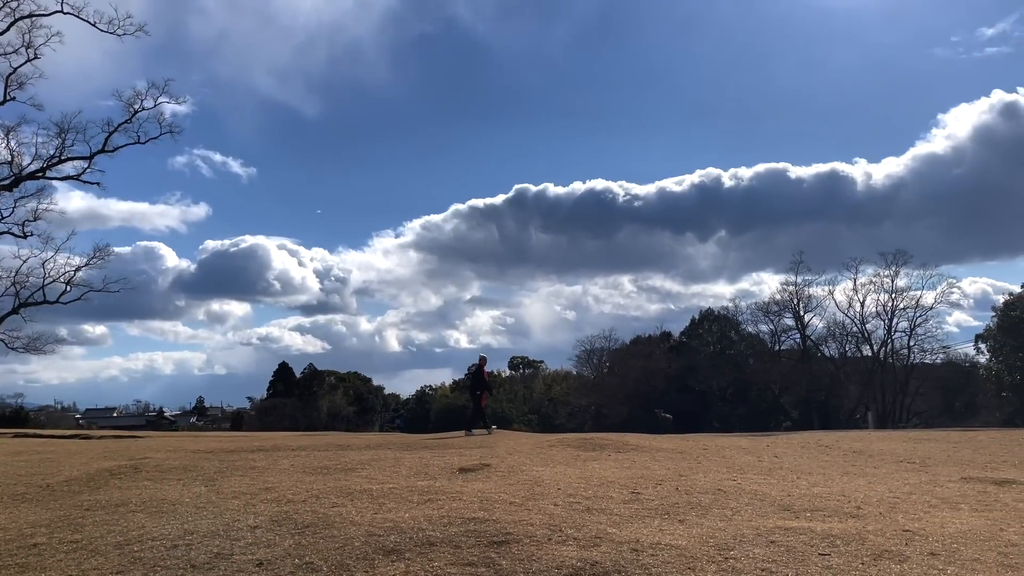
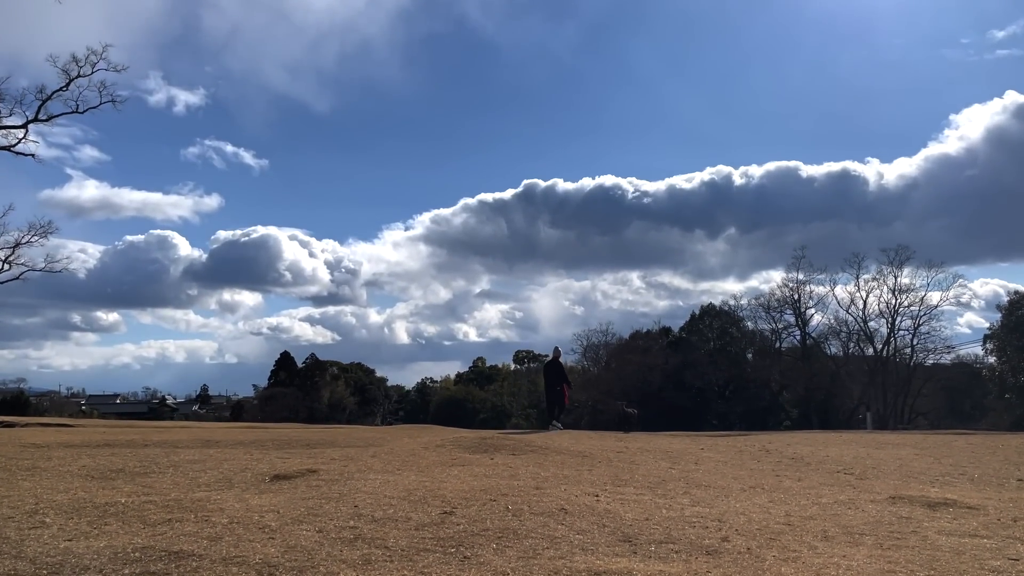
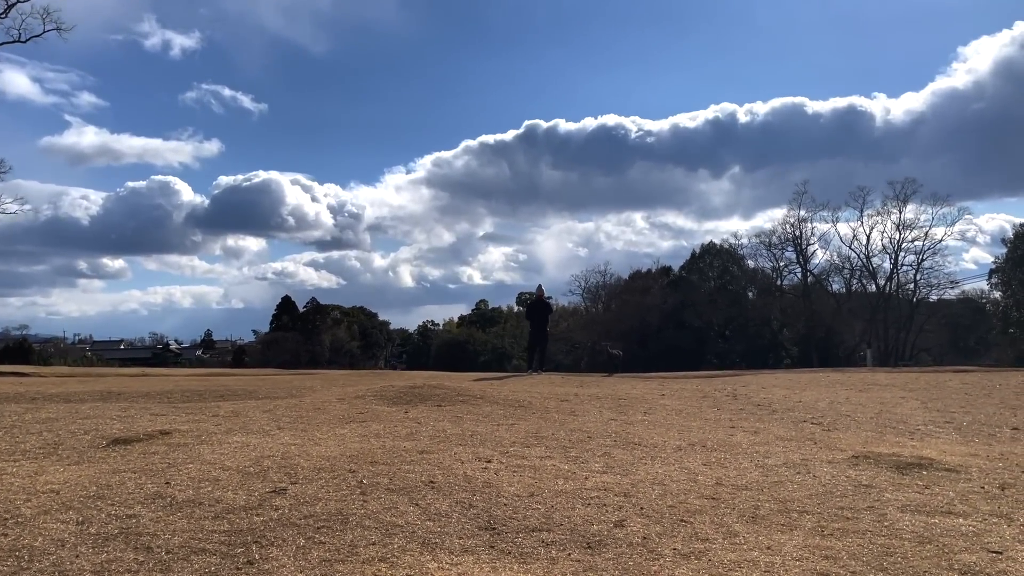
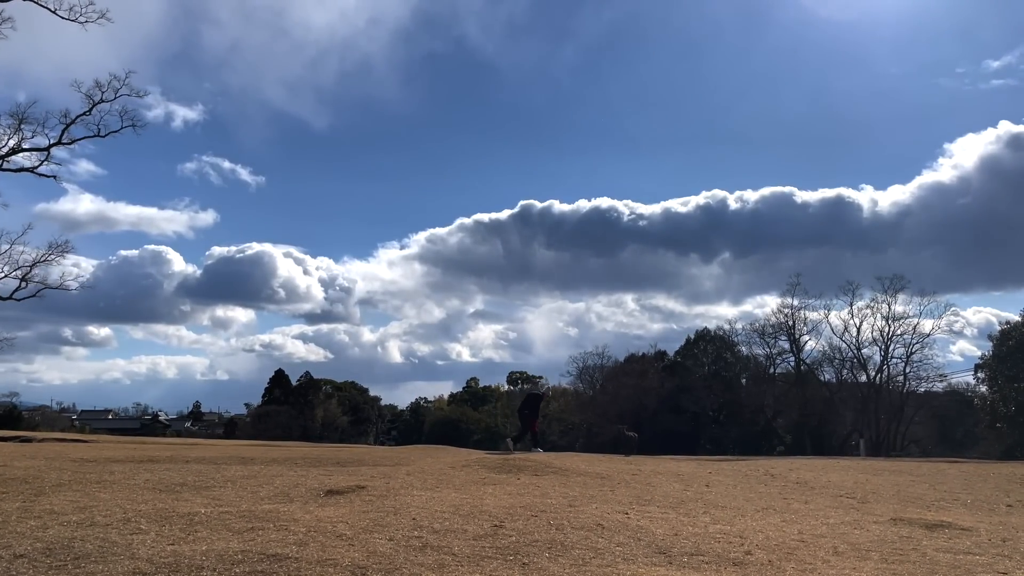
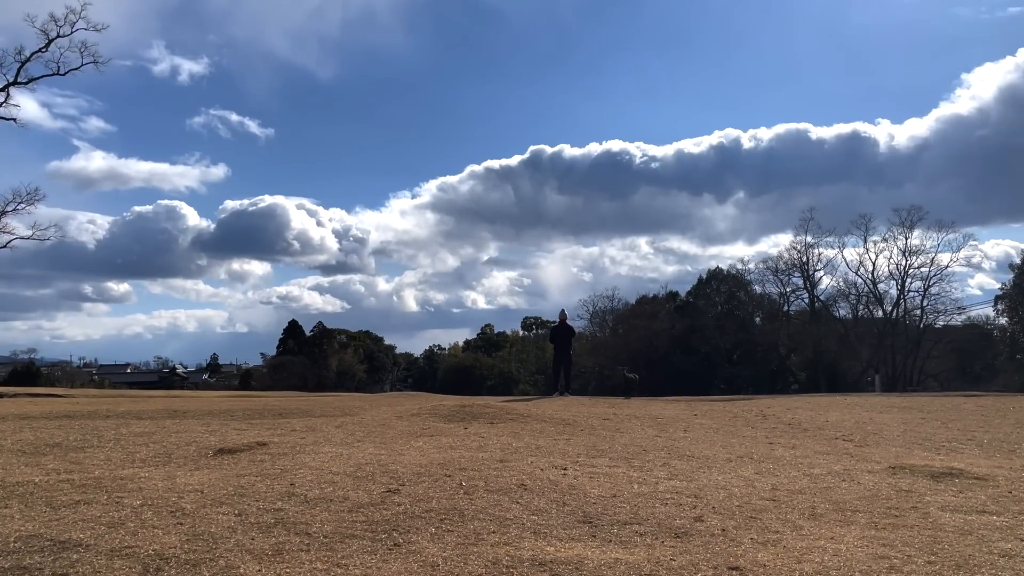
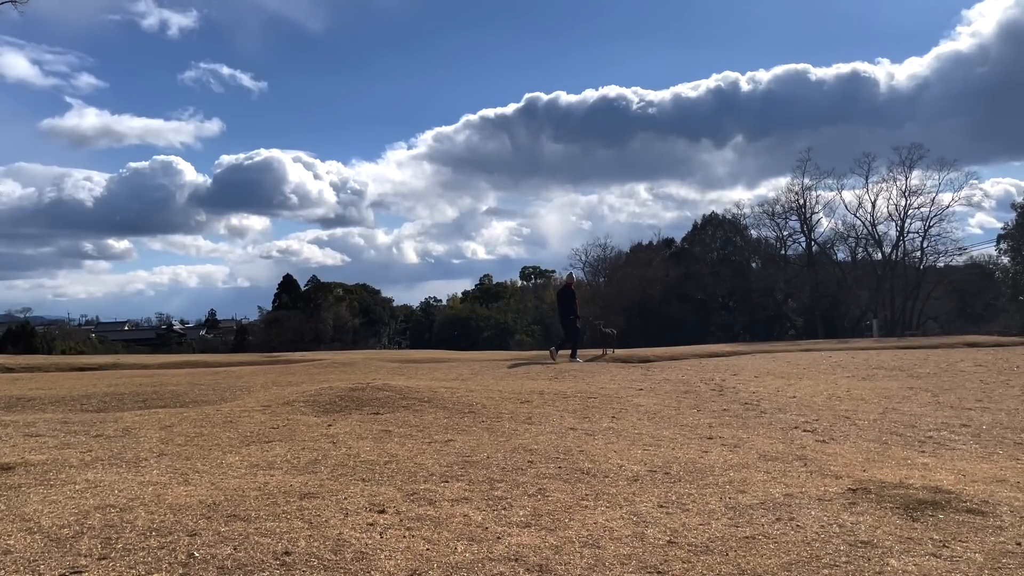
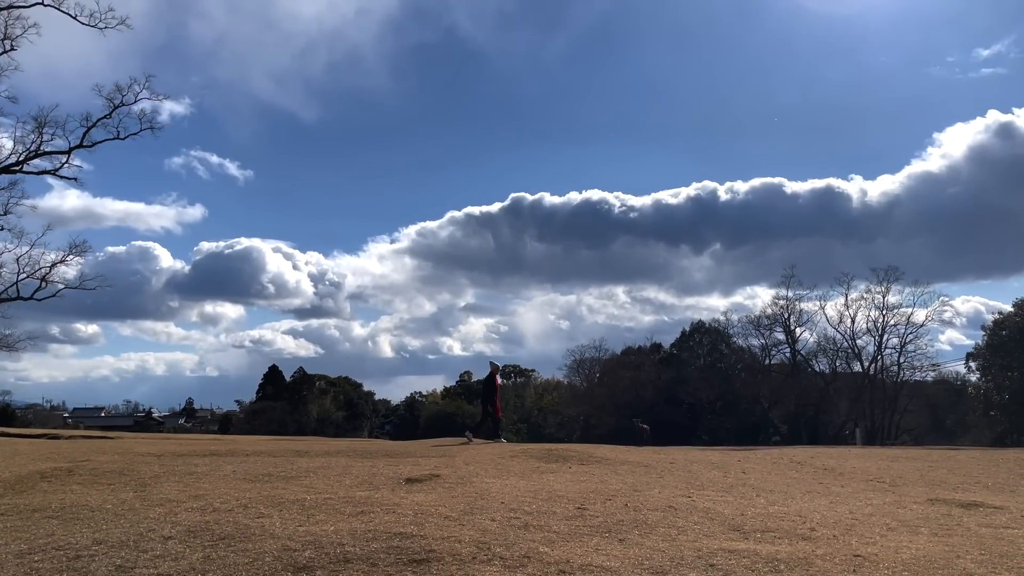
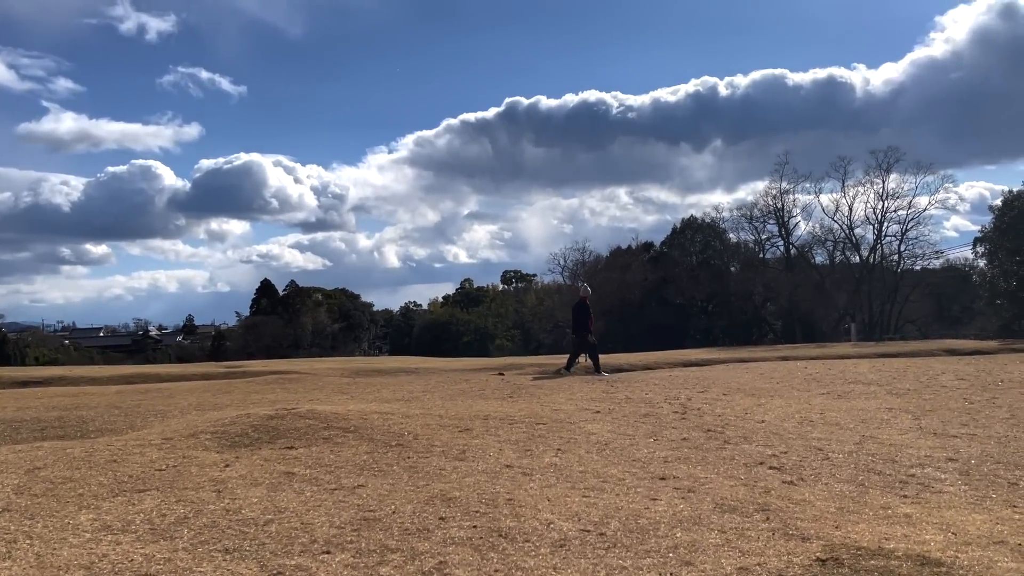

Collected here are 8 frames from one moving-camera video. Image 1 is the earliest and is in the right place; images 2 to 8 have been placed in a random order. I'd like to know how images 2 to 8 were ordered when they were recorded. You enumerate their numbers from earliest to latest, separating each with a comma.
7, 4, 2, 5, 3, 6, 8
